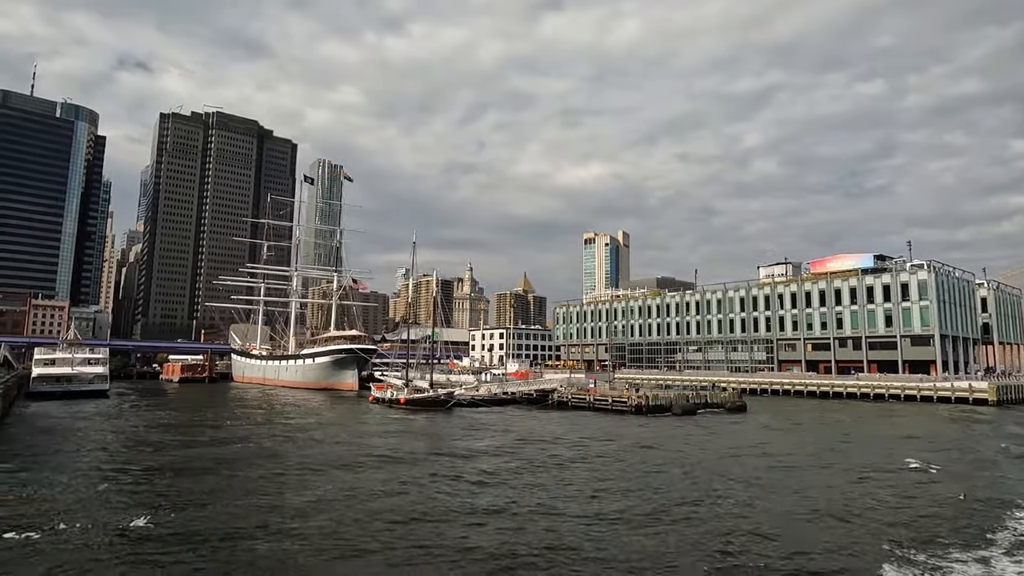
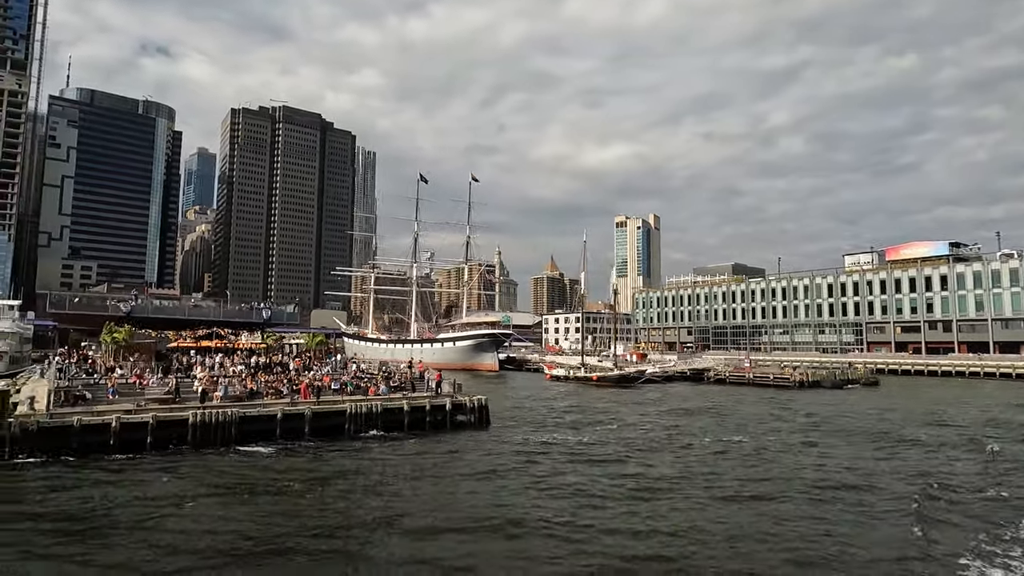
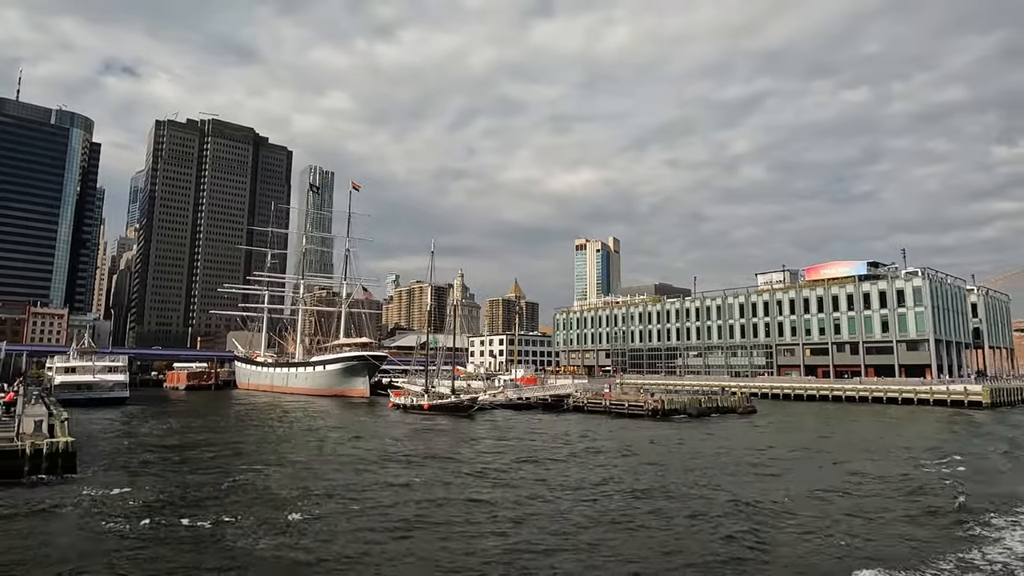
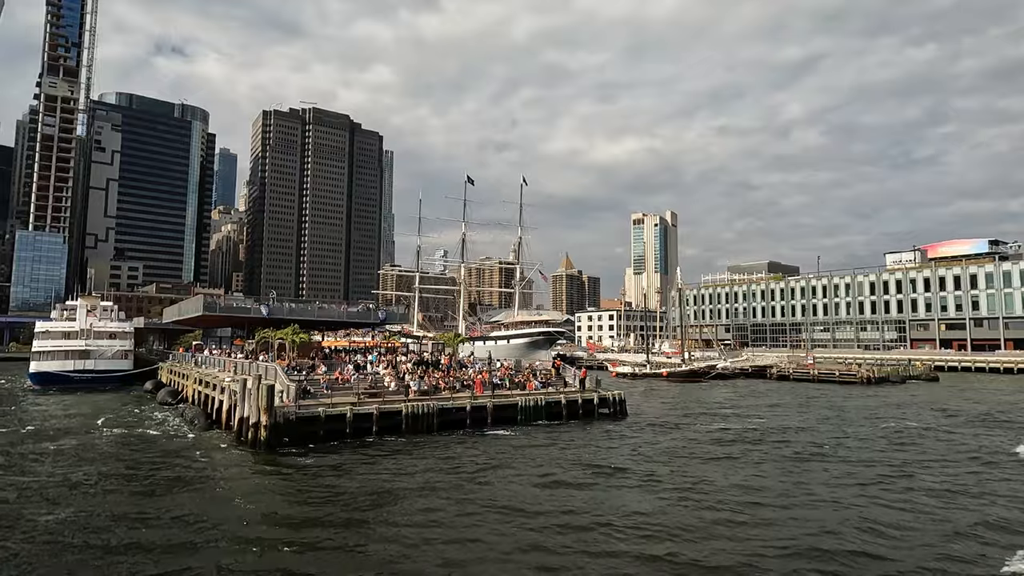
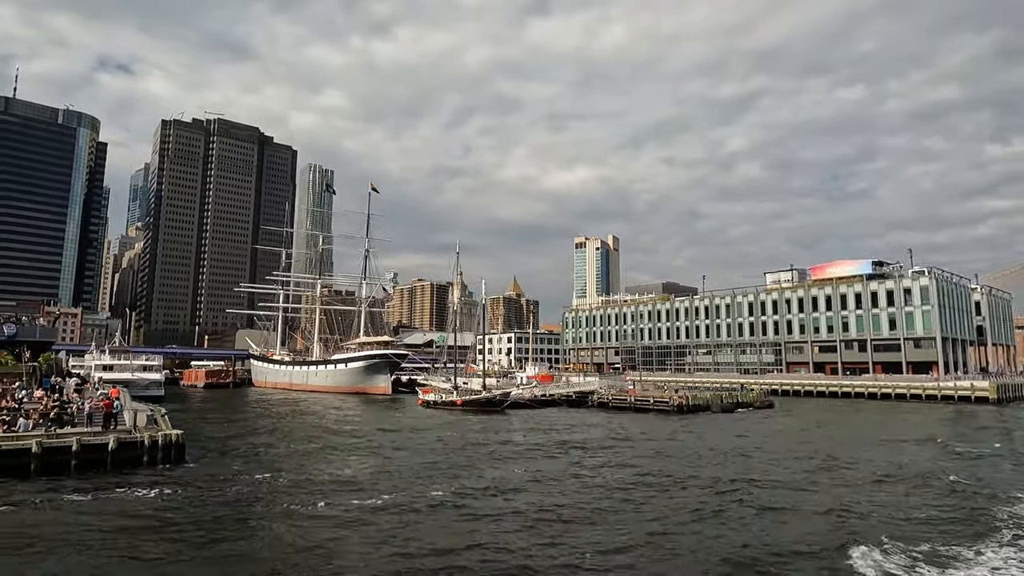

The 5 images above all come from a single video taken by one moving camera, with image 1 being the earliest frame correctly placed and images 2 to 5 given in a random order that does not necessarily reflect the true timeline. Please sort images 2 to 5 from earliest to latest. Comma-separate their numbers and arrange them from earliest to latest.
3, 5, 2, 4
